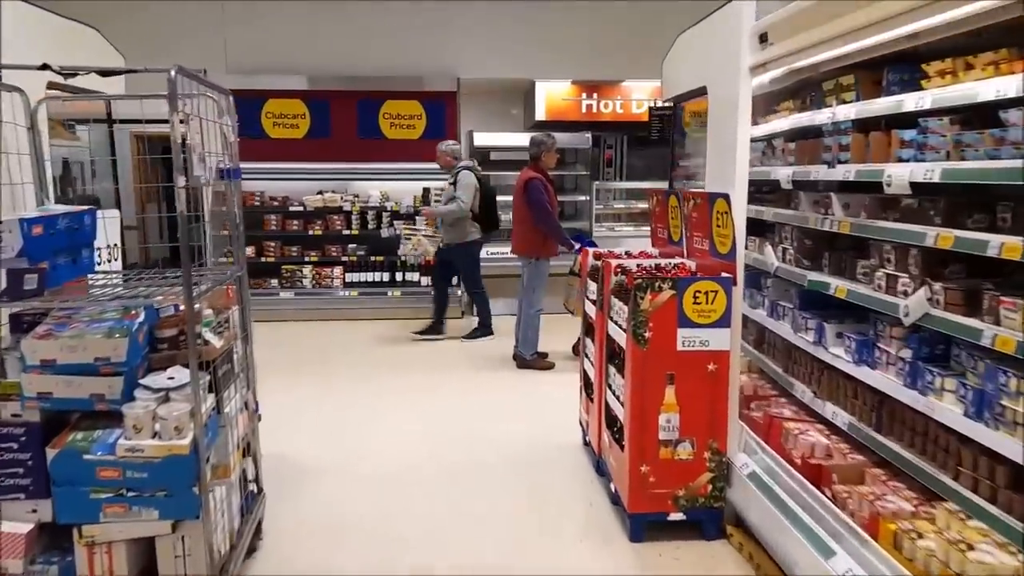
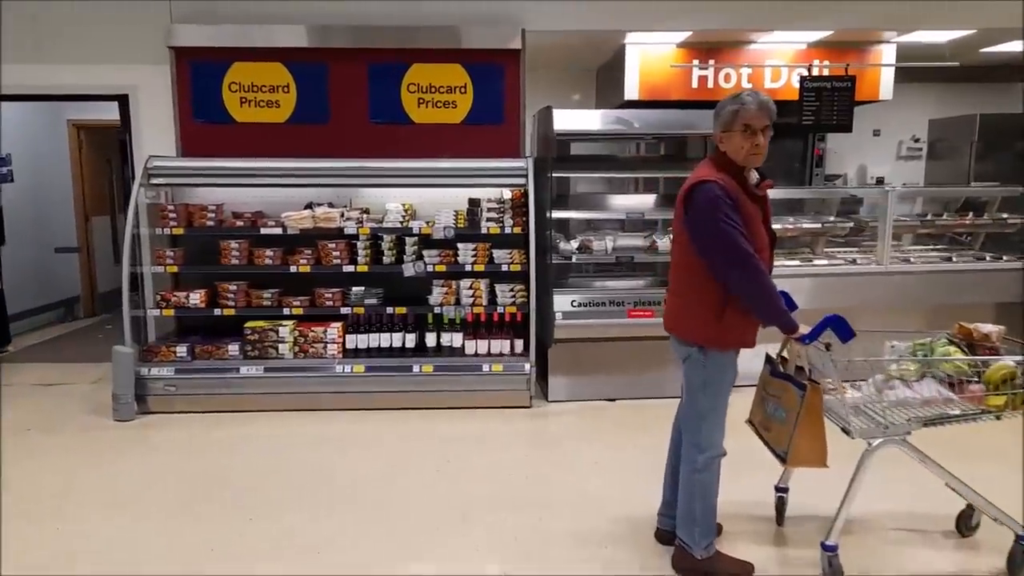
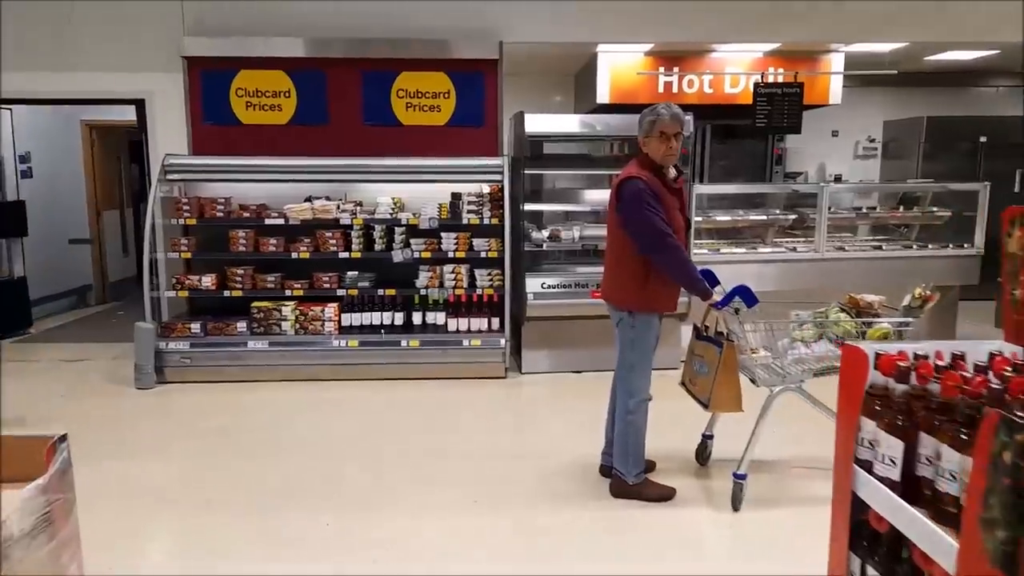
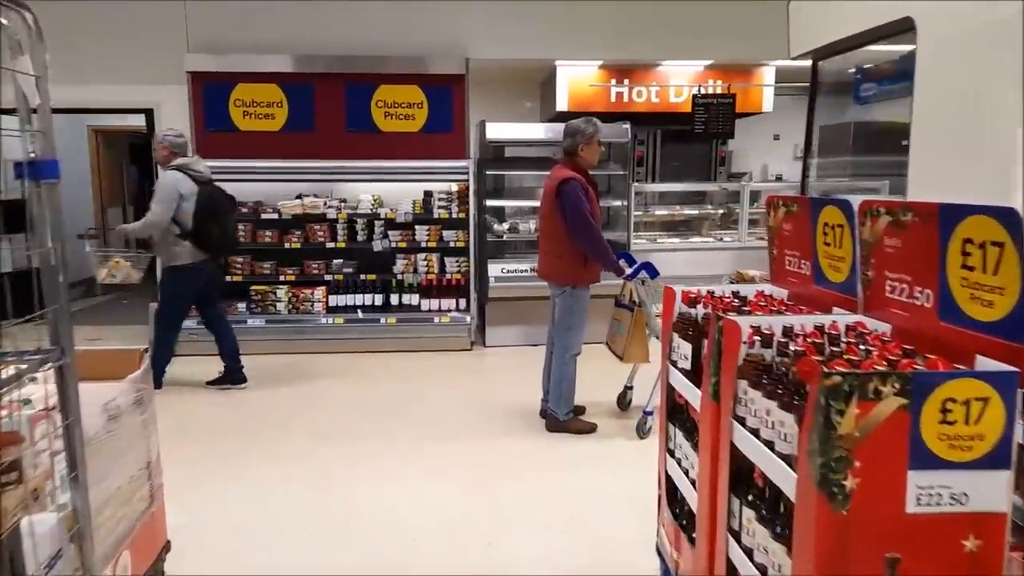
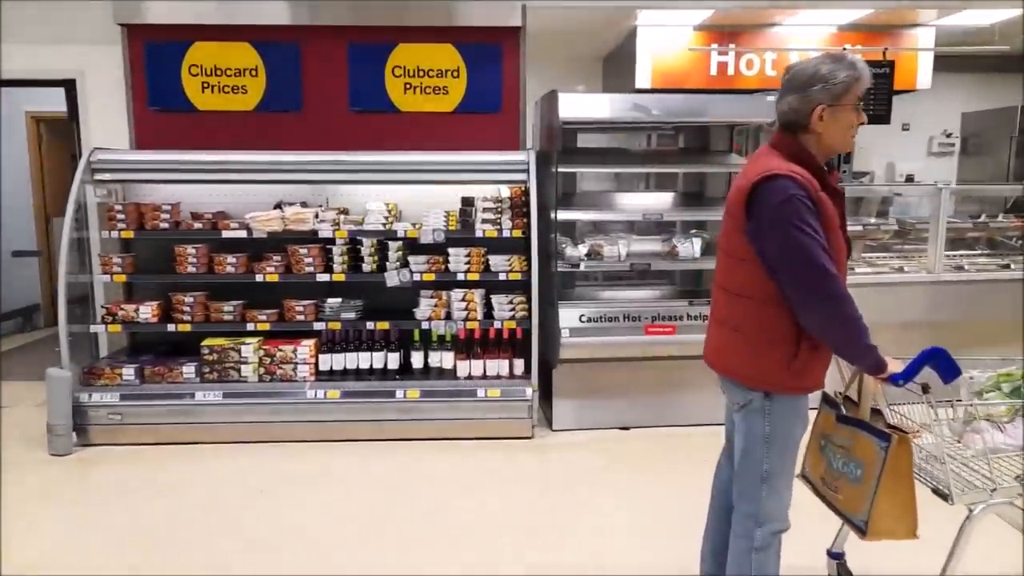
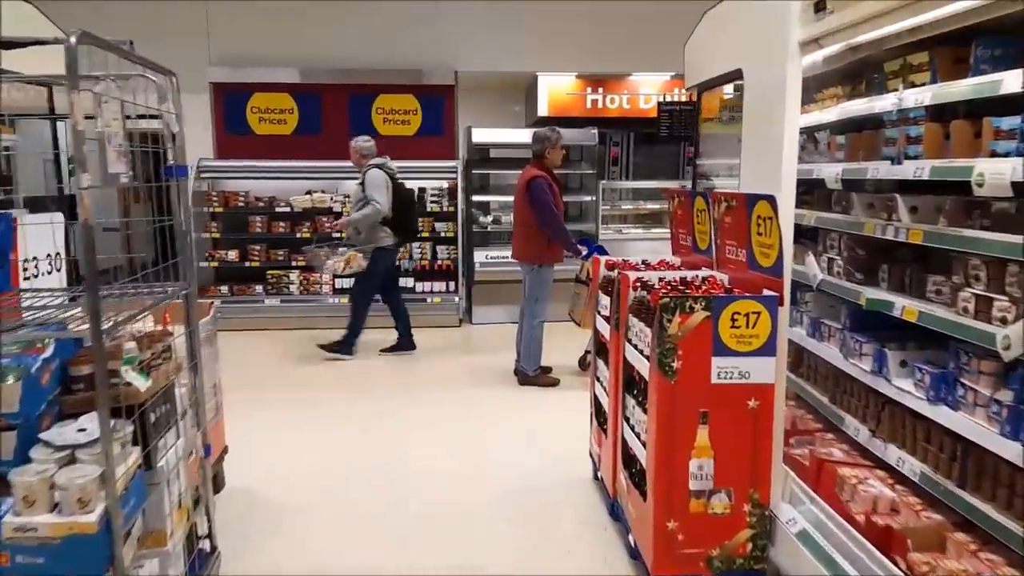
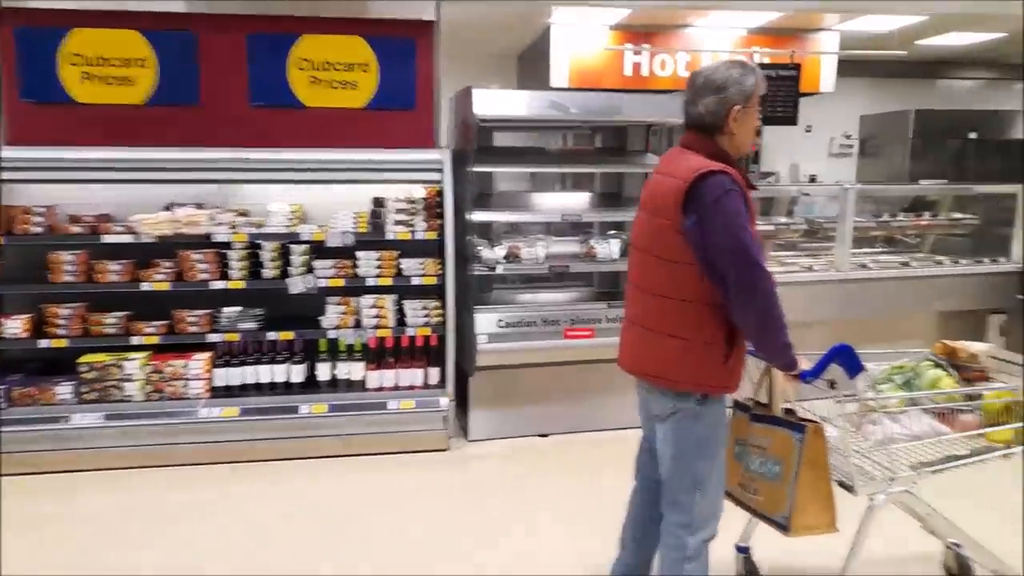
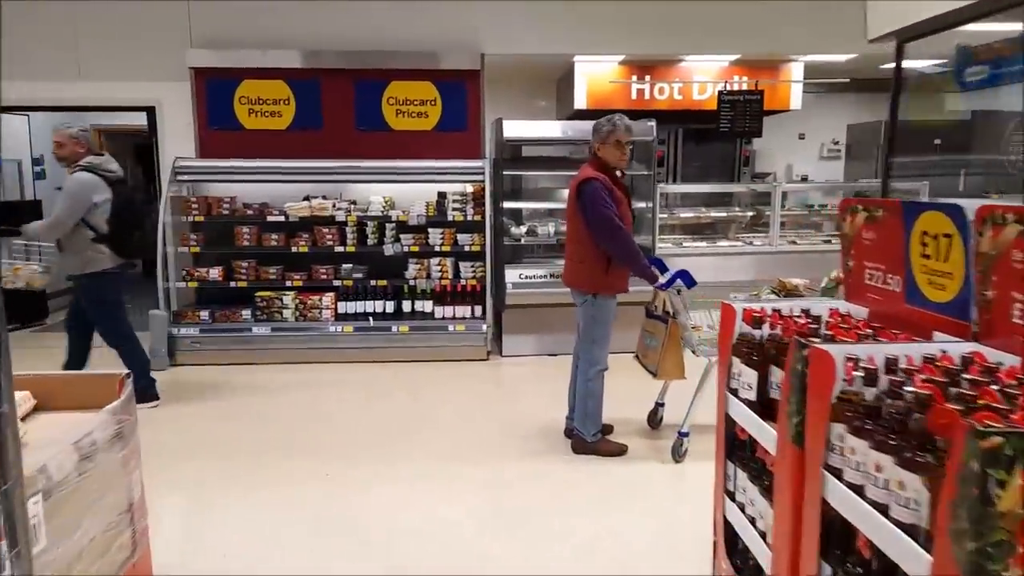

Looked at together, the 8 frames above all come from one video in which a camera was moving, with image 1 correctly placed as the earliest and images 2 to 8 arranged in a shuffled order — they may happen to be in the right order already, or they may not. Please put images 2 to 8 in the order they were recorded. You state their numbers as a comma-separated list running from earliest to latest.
6, 4, 8, 3, 2, 5, 7
